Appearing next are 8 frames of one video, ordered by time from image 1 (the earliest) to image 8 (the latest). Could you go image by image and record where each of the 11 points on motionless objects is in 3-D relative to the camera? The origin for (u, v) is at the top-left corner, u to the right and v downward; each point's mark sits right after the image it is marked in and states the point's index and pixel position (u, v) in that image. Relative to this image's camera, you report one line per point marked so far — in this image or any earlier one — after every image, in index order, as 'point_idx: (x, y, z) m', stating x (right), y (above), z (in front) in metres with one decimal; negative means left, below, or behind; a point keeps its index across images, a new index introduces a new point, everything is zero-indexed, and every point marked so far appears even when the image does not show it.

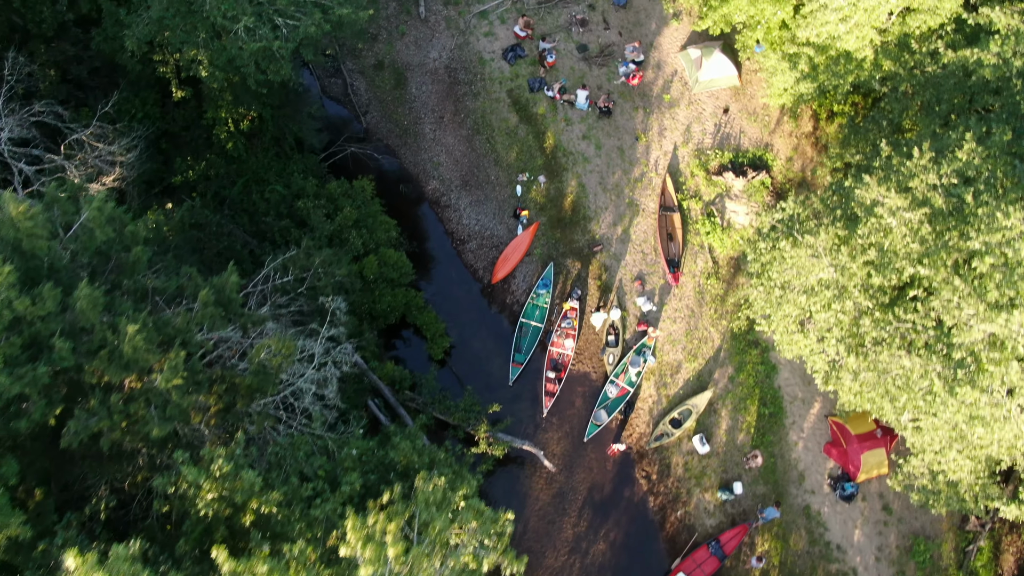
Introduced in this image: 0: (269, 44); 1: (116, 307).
0: (-6.0, +6.0, +17.1) m
1: (-6.9, -0.3, +11.9) m
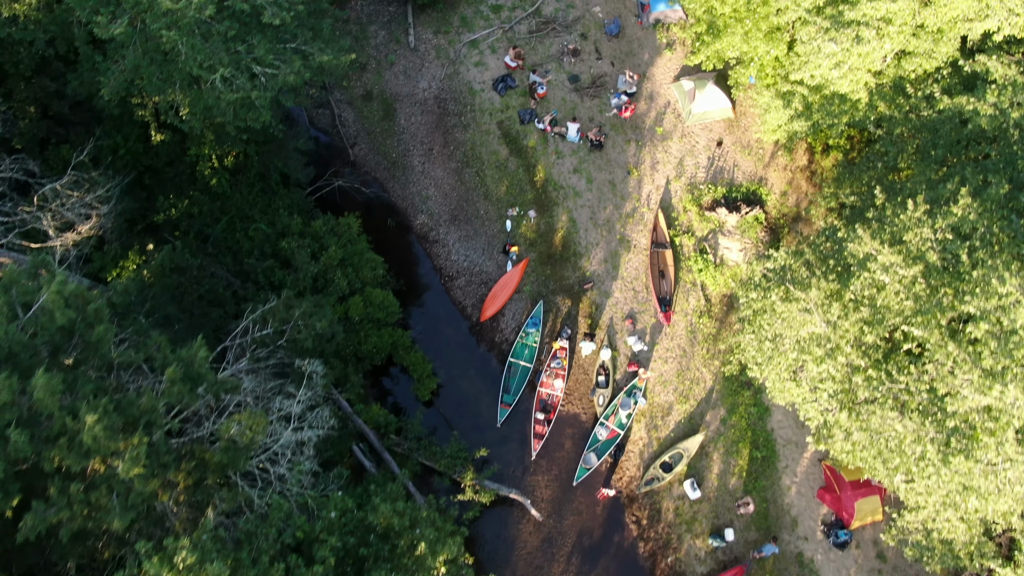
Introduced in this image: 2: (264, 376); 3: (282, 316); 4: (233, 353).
0: (-6.4, +4.7, +16.7) m
1: (-7.3, -1.7, +11.5) m
2: (-6.2, -2.2, +17.2) m
3: (-5.9, -0.7, +17.7) m
4: (-7.1, -1.7, +17.4) m
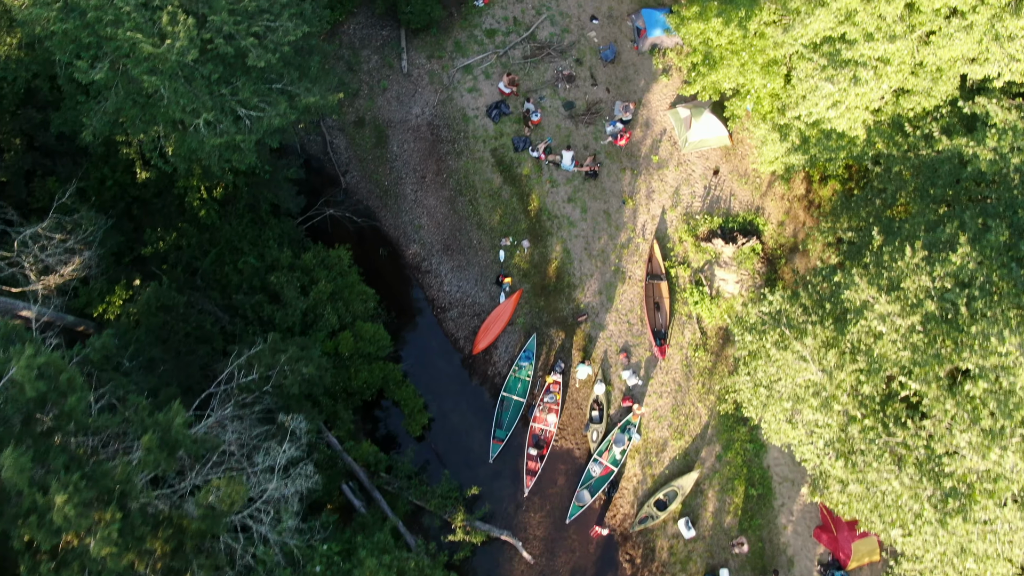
0: (-6.7, +3.5, +16.4) m
1: (-7.5, -2.8, +11.2) m
2: (-6.4, -3.3, +16.9) m
3: (-6.2, -1.8, +17.4) m
4: (-7.3, -2.8, +17.1) m
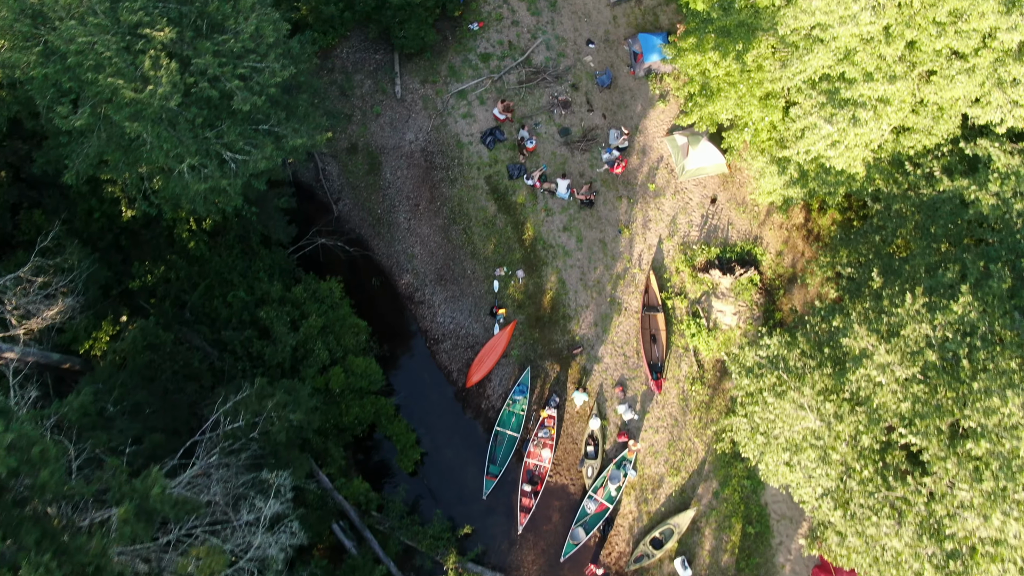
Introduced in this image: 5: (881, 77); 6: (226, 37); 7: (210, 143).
0: (-6.9, +2.4, +16.0) m
1: (-7.7, -3.9, +10.8) m
2: (-6.6, -4.4, +16.6) m
3: (-6.4, -3.0, +17.0) m
4: (-7.5, -3.9, +16.7) m
5: (+9.1, +5.2, +16.9) m
6: (-6.6, +5.8, +15.9) m
7: (-7.0, +3.4, +16.0) m
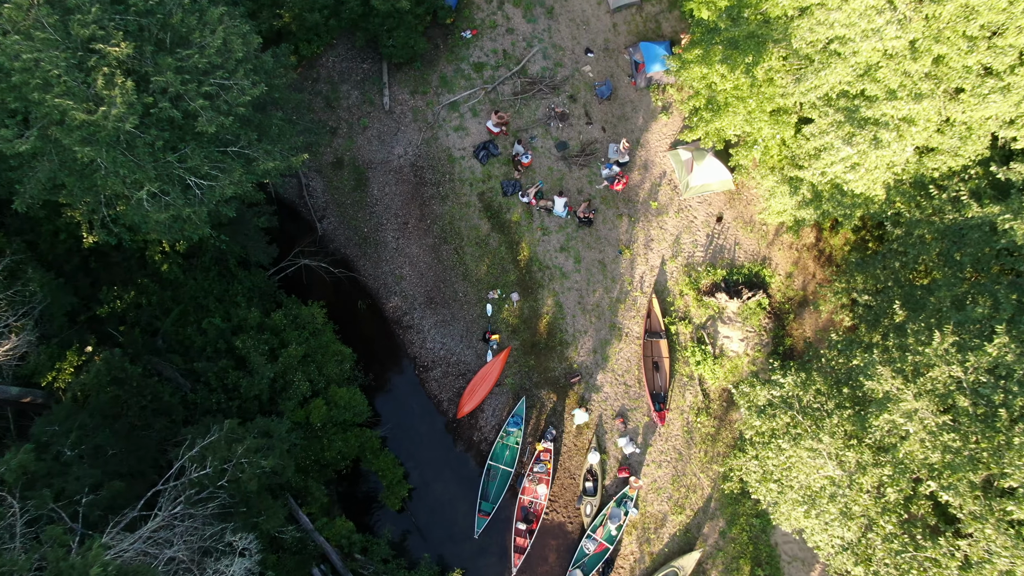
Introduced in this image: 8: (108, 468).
0: (-7.1, +1.6, +14.6) m
1: (-7.9, -4.7, +9.4) m
2: (-6.8, -5.2, +15.2) m
3: (-6.6, -3.8, +15.6) m
4: (-7.7, -4.7, +15.3) m
5: (+8.9, +4.4, +15.6) m
6: (-6.8, +5.0, +14.5) m
7: (-7.2, +2.6, +14.6) m
8: (-9.5, -4.3, +16.3) m
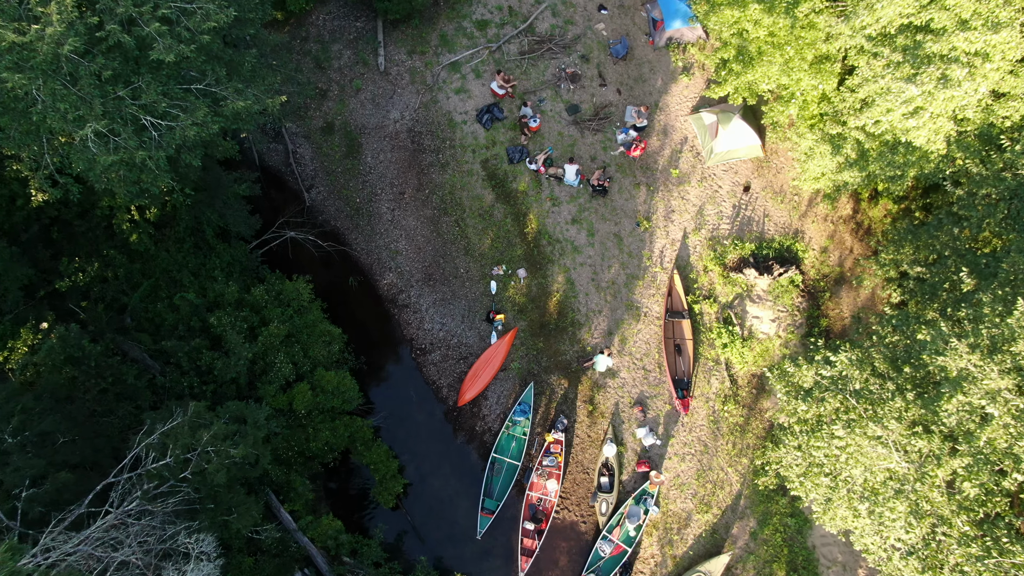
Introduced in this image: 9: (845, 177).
0: (-6.9, +2.4, +12.5) m
1: (-7.7, -4.0, +7.3) m
2: (-6.7, -4.5, +13.0) m
3: (-6.4, -3.0, +13.5) m
4: (-7.5, -3.9, +13.2) m
5: (+9.1, +5.1, +13.4) m
6: (-6.6, +5.7, +12.4) m
7: (-7.0, +3.3, +12.5) m
8: (-9.4, -3.5, +14.1) m
9: (+8.4, +2.8, +17.4) m
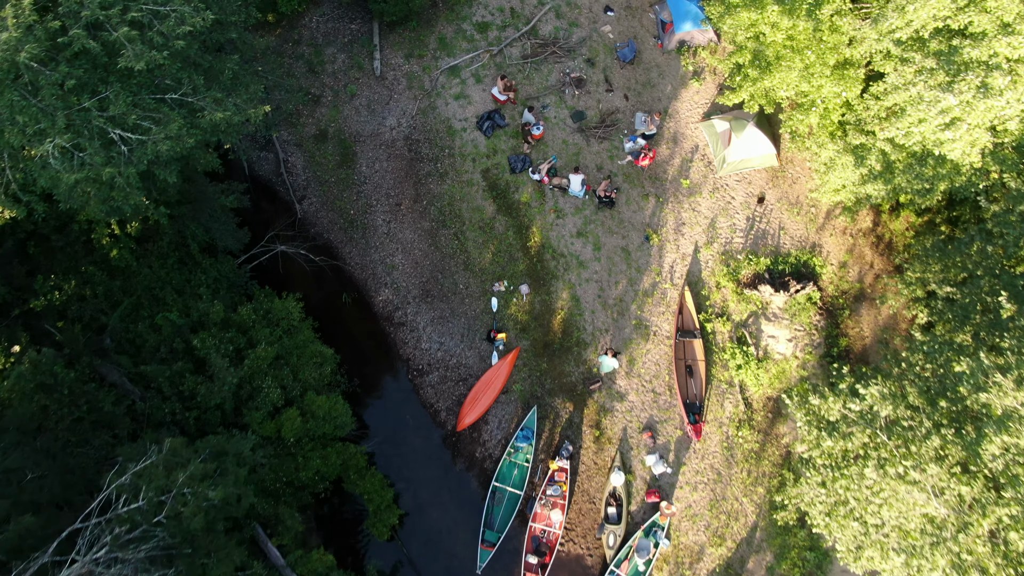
0: (-6.8, +1.9, +11.4) m
1: (-7.7, -4.5, +6.2) m
2: (-6.6, -5.0, +12.0) m
3: (-6.3, -3.5, +12.4) m
4: (-7.5, -4.4, +12.1) m
5: (+9.1, +4.6, +12.3) m
6: (-6.5, +5.2, +11.3) m
7: (-7.0, +2.8, +11.4) m
8: (-9.3, -4.0, +13.1) m
9: (+8.5, +2.3, +16.3) m
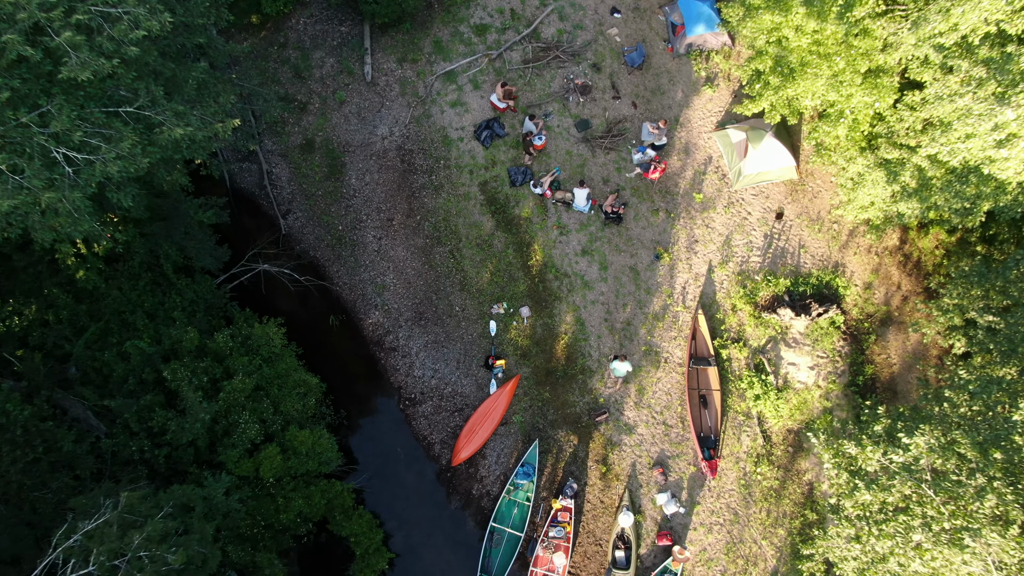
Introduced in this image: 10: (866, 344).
0: (-6.8, +1.3, +10.0) m
1: (-7.7, -5.0, +4.8) m
2: (-6.6, -5.6, +10.5) m
3: (-6.3, -4.1, +11.0) m
4: (-7.5, -5.0, +10.7) m
5: (+9.1, +4.0, +10.9) m
6: (-6.5, +4.6, +9.9) m
7: (-7.0, +2.2, +10.0) m
8: (-9.3, -4.6, +11.6) m
9: (+8.5, +1.7, +14.9) m
10: (+9.3, -1.5, +18.0) m
